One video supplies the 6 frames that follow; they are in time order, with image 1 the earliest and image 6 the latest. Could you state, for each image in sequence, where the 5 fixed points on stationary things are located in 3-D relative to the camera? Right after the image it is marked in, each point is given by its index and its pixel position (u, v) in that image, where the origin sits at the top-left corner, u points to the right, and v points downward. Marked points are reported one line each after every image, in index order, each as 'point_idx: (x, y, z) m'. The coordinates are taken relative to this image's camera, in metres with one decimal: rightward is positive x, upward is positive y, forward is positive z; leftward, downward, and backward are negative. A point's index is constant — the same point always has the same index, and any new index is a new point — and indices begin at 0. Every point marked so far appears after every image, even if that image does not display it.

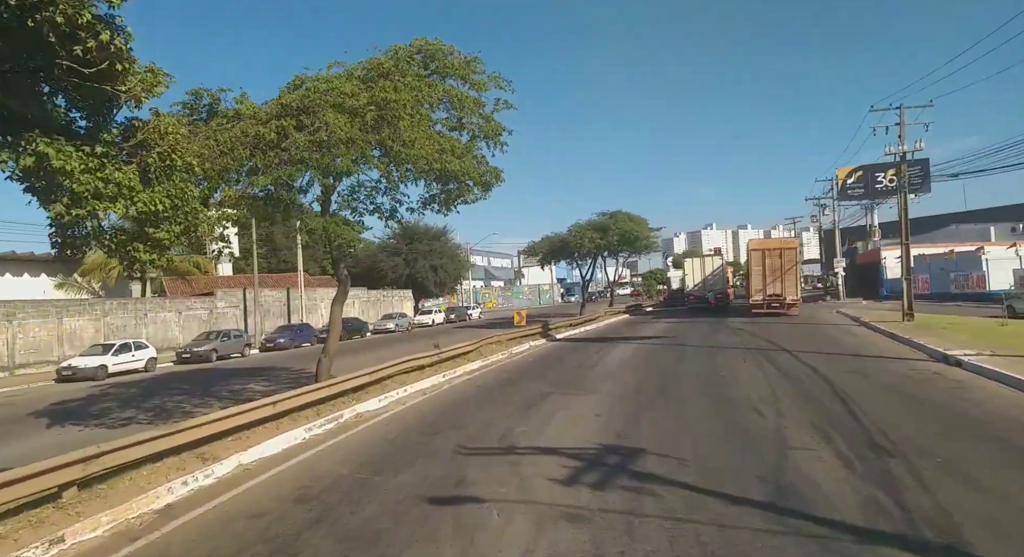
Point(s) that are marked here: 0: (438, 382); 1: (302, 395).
0: (-1.7, -2.4, +14.4) m
1: (-3.4, -1.9, +10.3) m
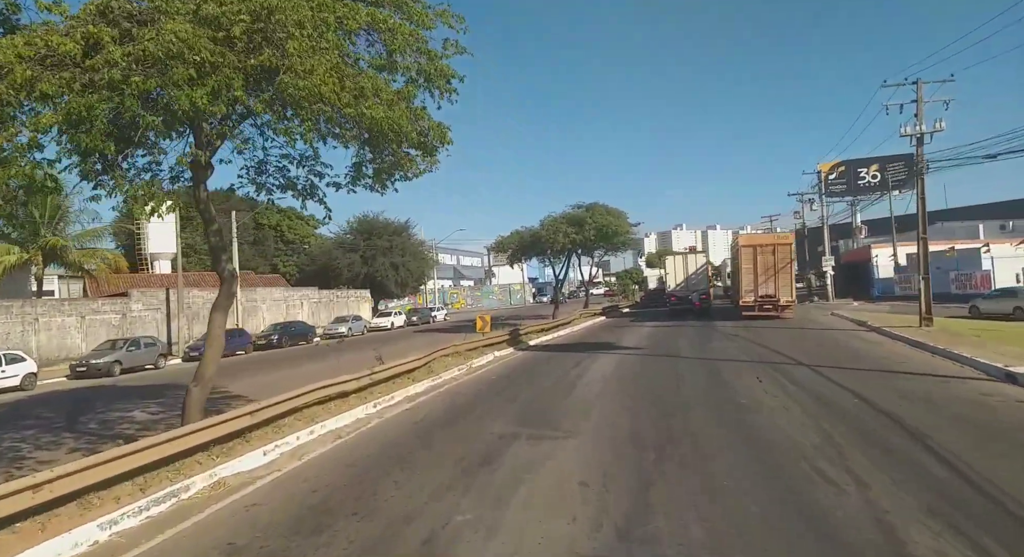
0: (-2.5, -2.3, +10.7) m
1: (-4.1, -1.9, +6.6) m
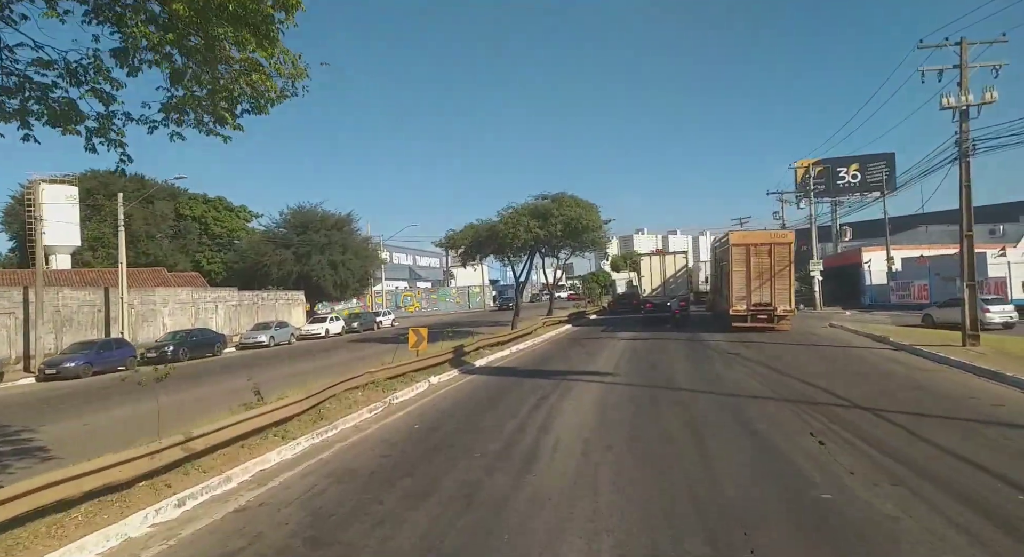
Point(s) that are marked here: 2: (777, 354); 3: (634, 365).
0: (-3.3, -2.3, +5.7) m
1: (-4.6, -1.8, +1.5) m
2: (+7.6, -2.2, +18.2) m
3: (+3.3, -2.3, +17.0) m
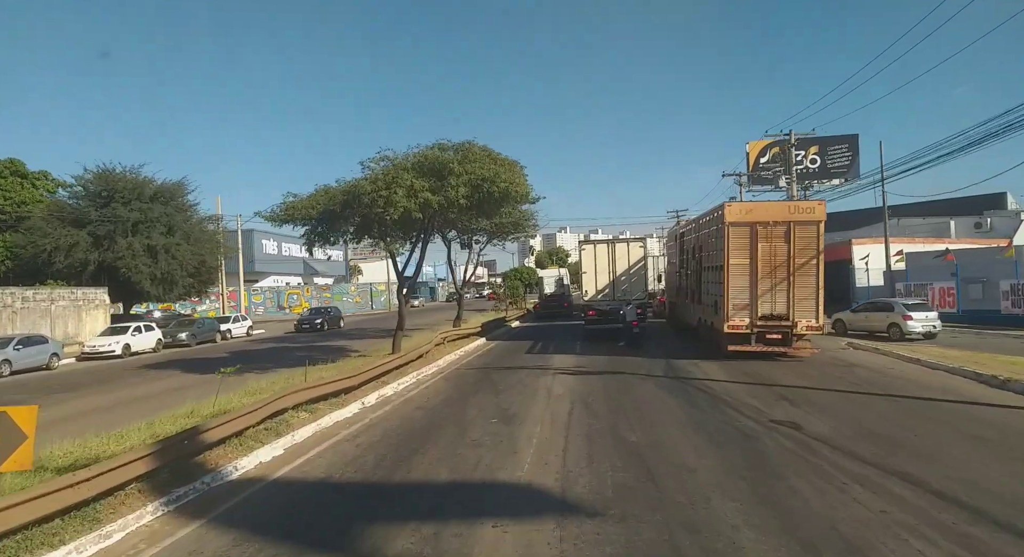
0: (-4.1, -2.2, -4.4) m
1: (-4.9, -1.7, -8.7) m
2: (+5.2, -2.1, +9.3) m
3: (+1.1, -2.2, +7.6) m
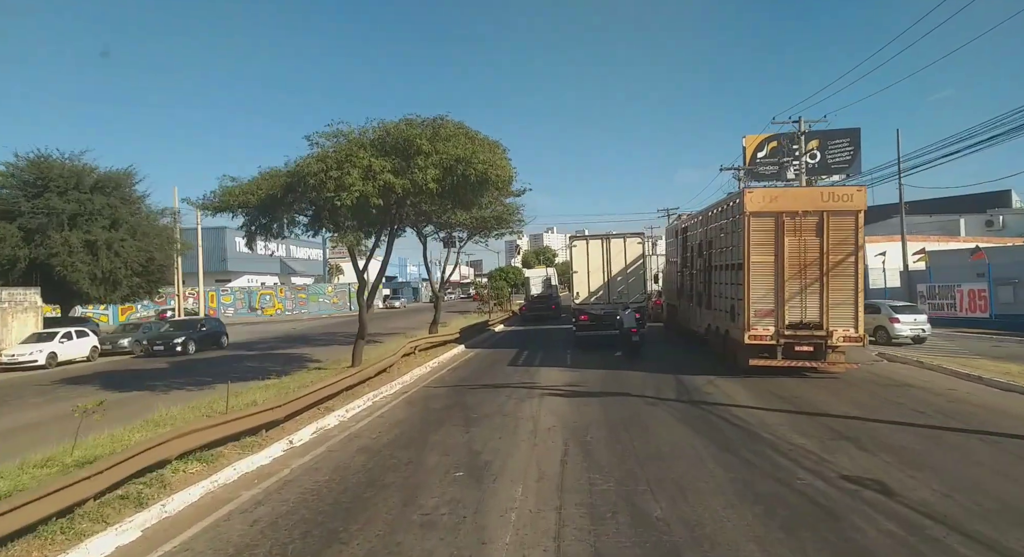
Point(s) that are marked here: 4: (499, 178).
0: (-4.2, -2.2, -7.2) m
1: (-4.9, -1.7, -11.5) m
2: (+4.9, -2.1, +6.7) m
3: (+0.8, -2.2, +4.9) m
4: (-0.4, +2.4, +15.0) m
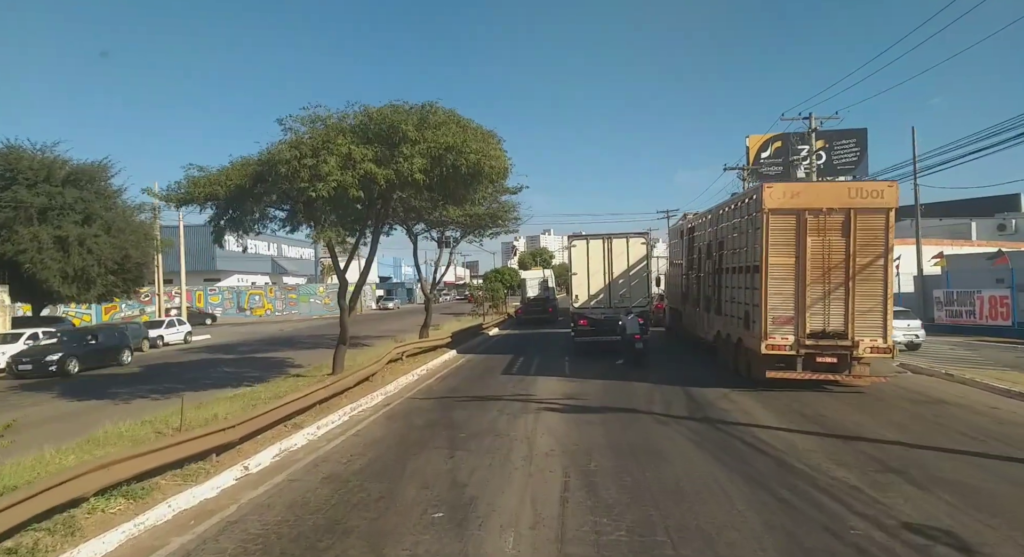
0: (-4.2, -2.1, -8.4) m
1: (-4.8, -1.6, -12.8) m
2: (+4.8, -2.2, +5.5) m
3: (+0.7, -2.3, +3.6) m
4: (-0.5, +2.3, +13.8) m
